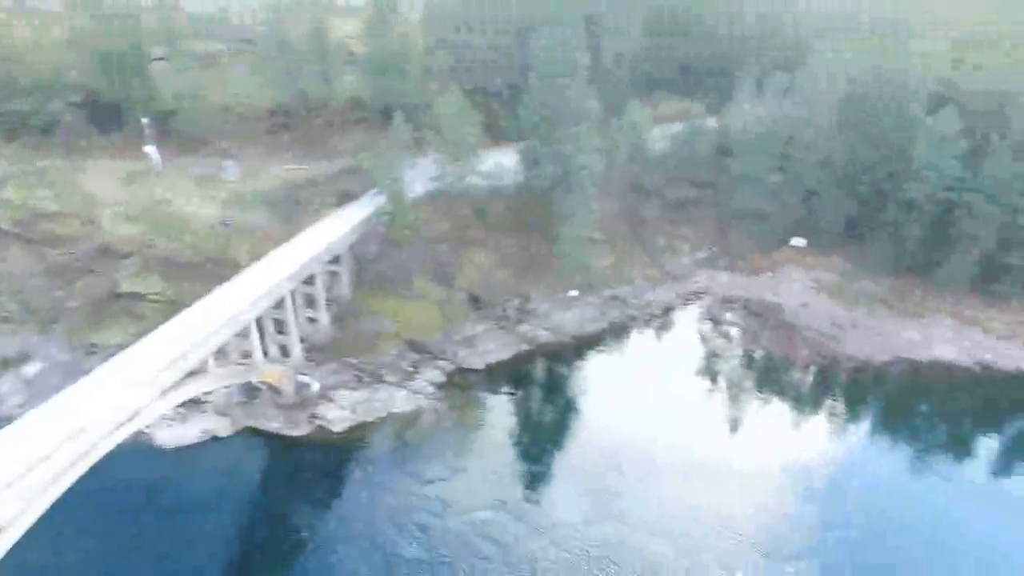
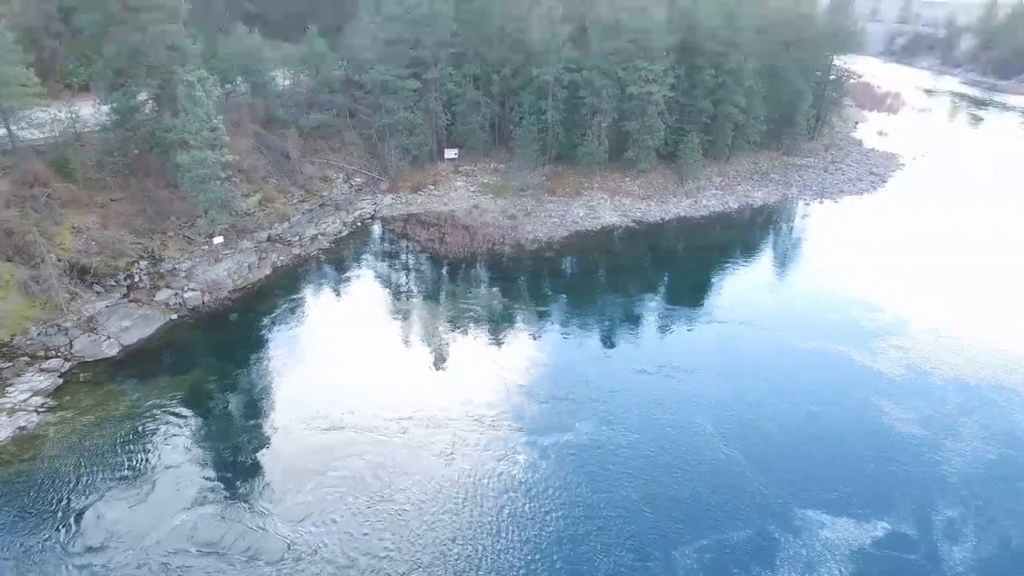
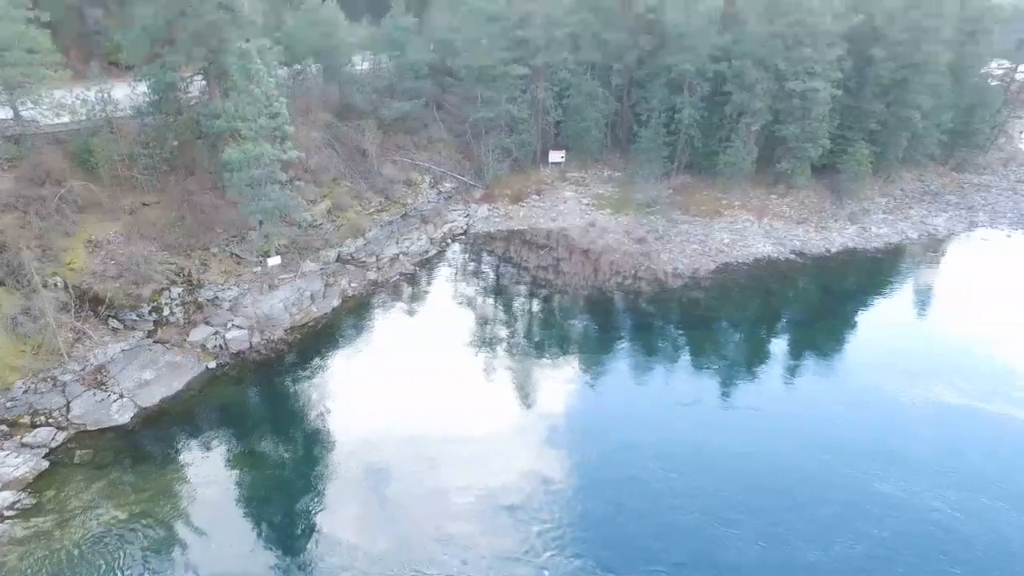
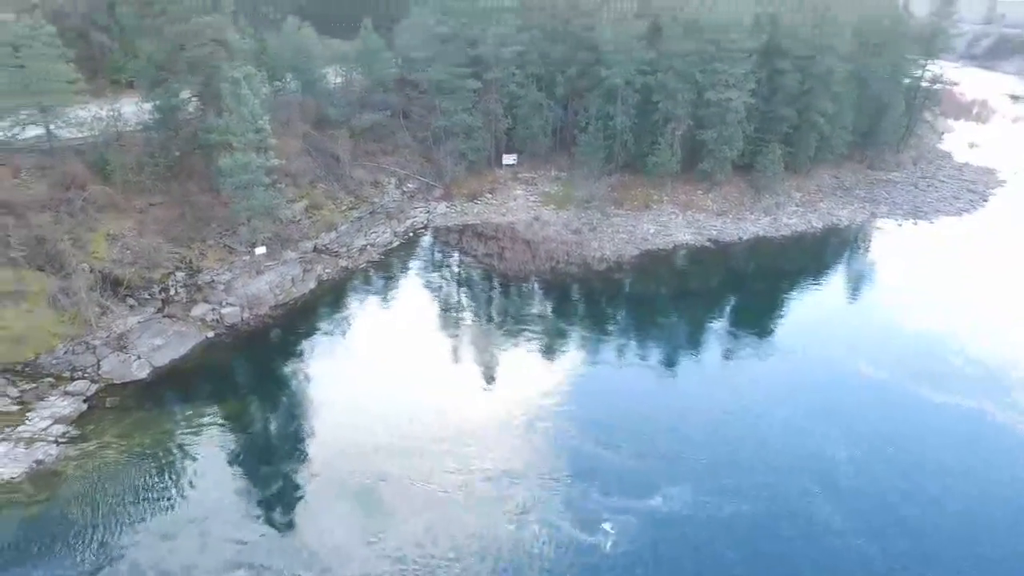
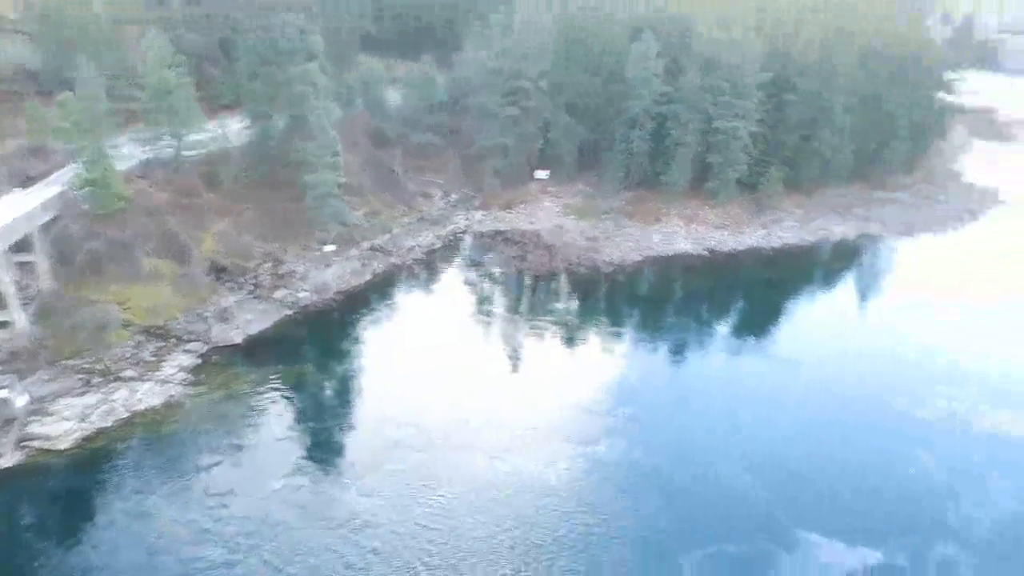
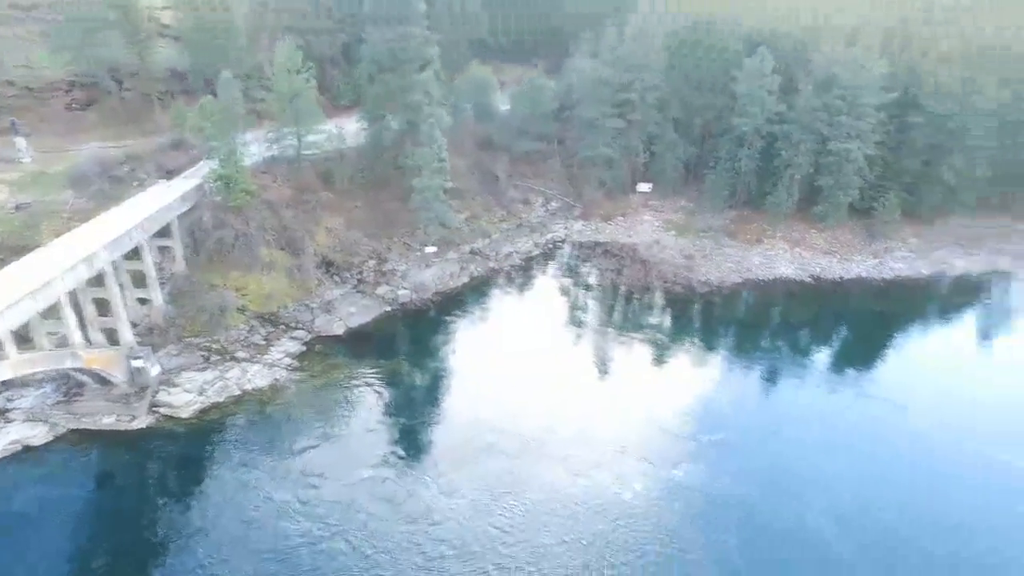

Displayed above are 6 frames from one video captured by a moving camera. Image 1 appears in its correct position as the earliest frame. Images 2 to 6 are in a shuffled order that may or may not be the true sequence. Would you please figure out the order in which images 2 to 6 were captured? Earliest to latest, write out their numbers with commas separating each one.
6, 5, 2, 4, 3
